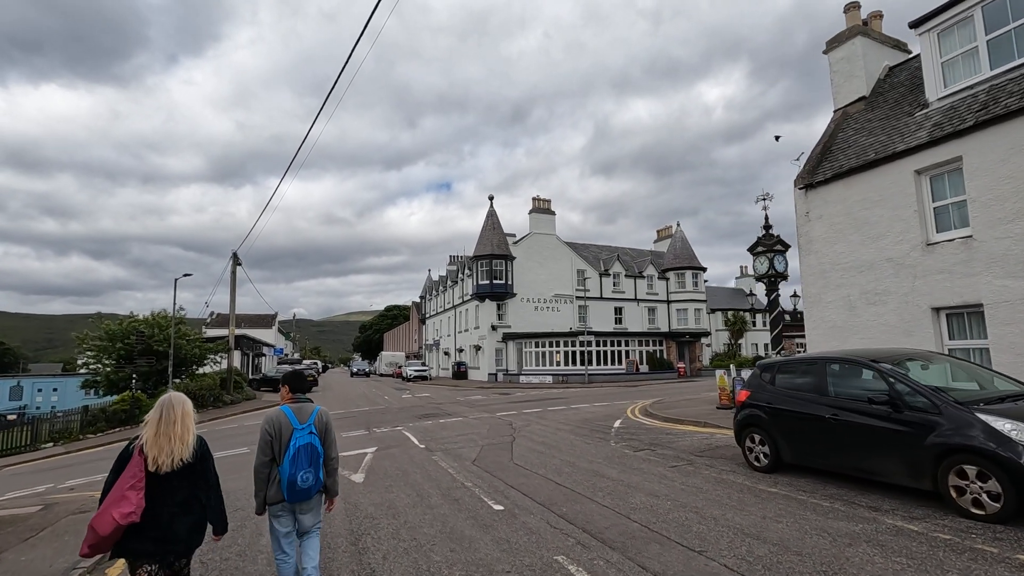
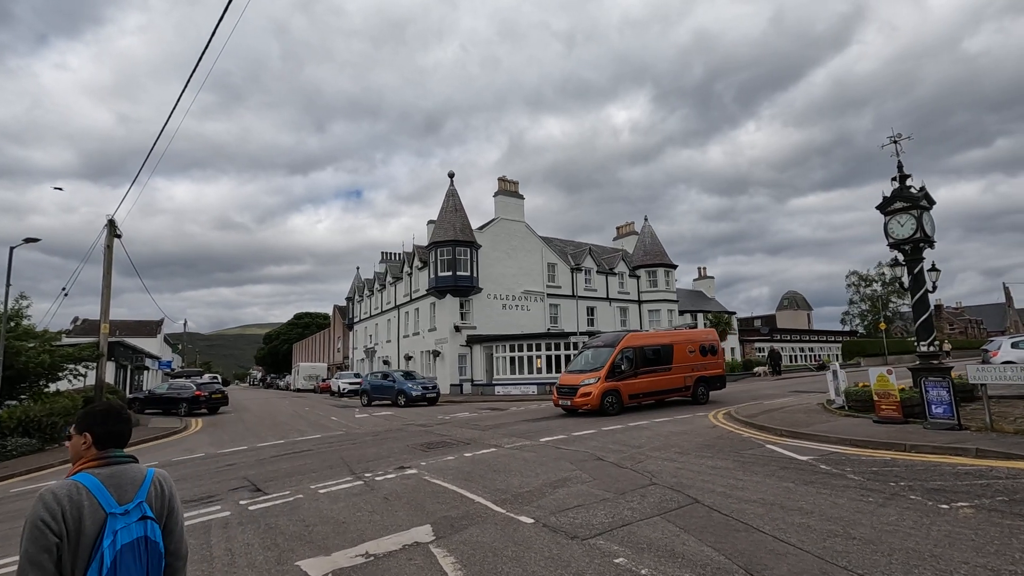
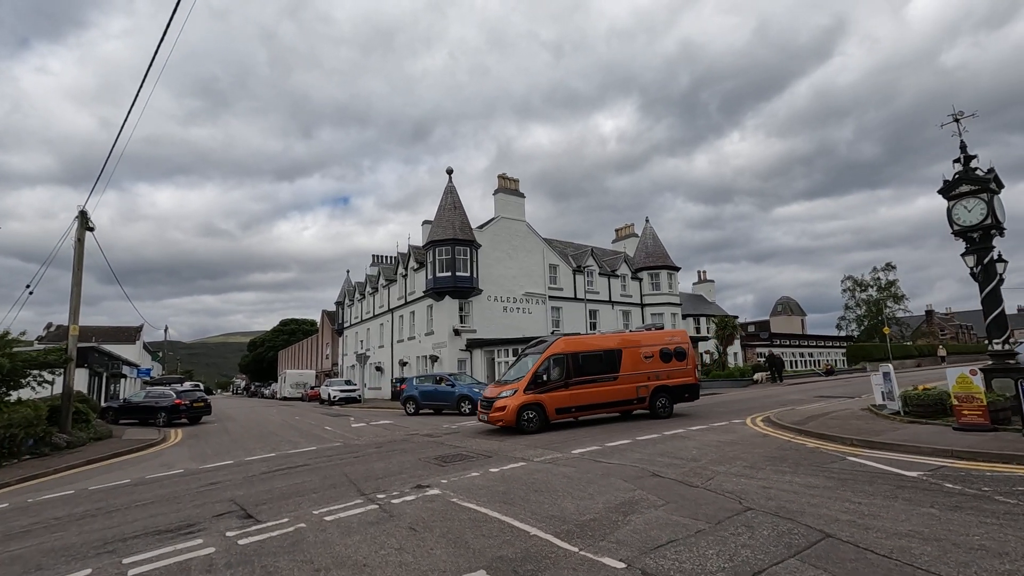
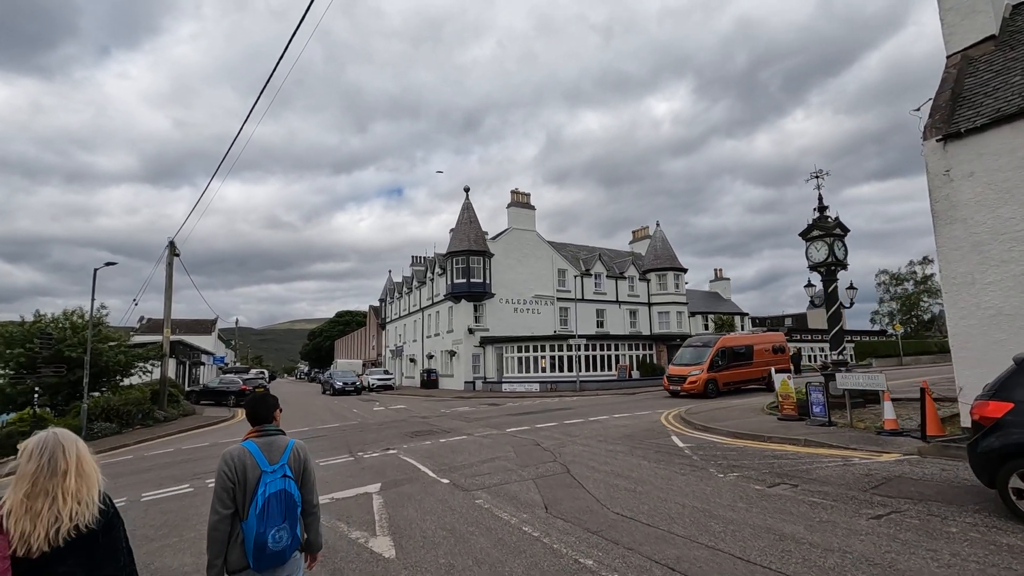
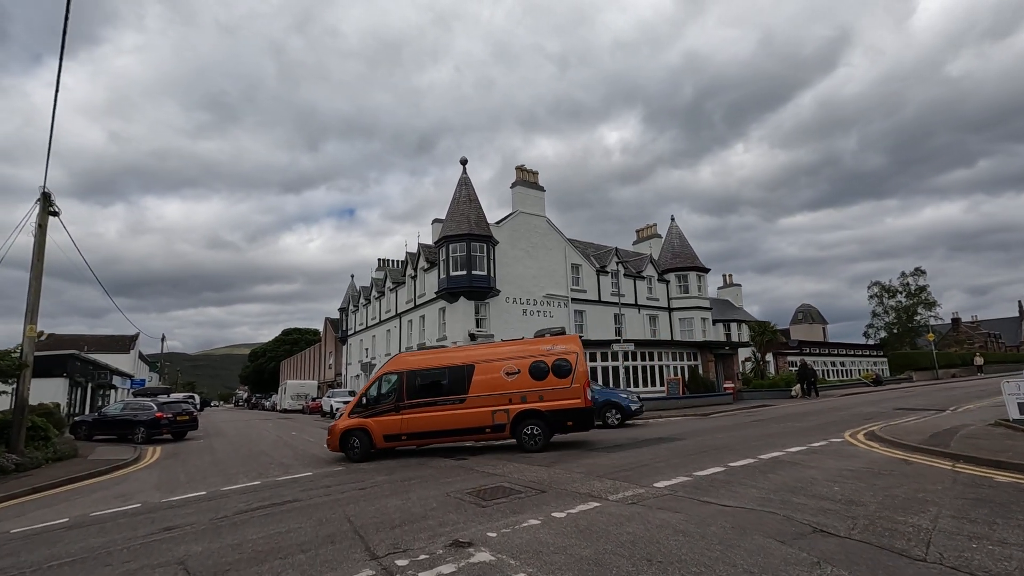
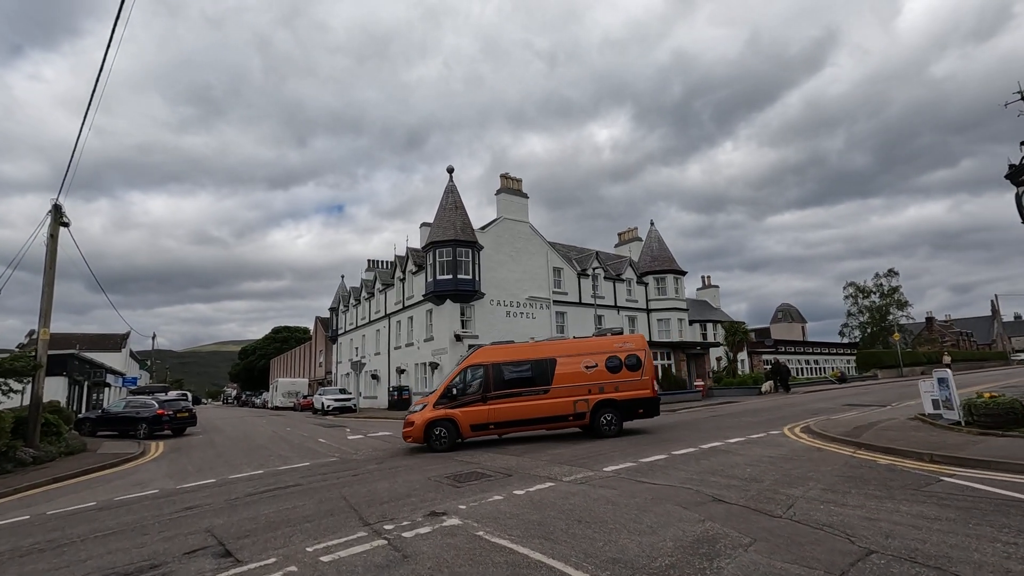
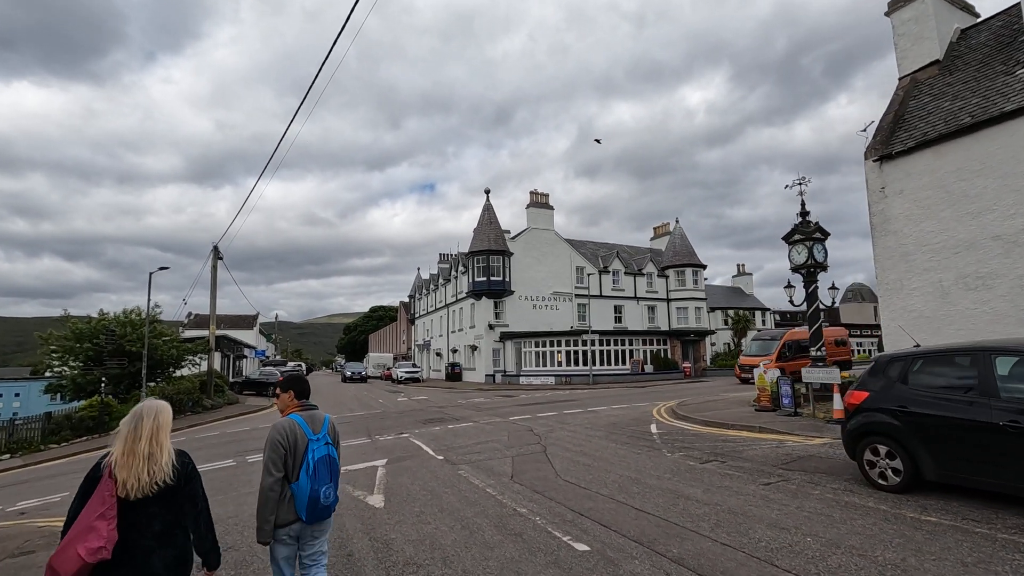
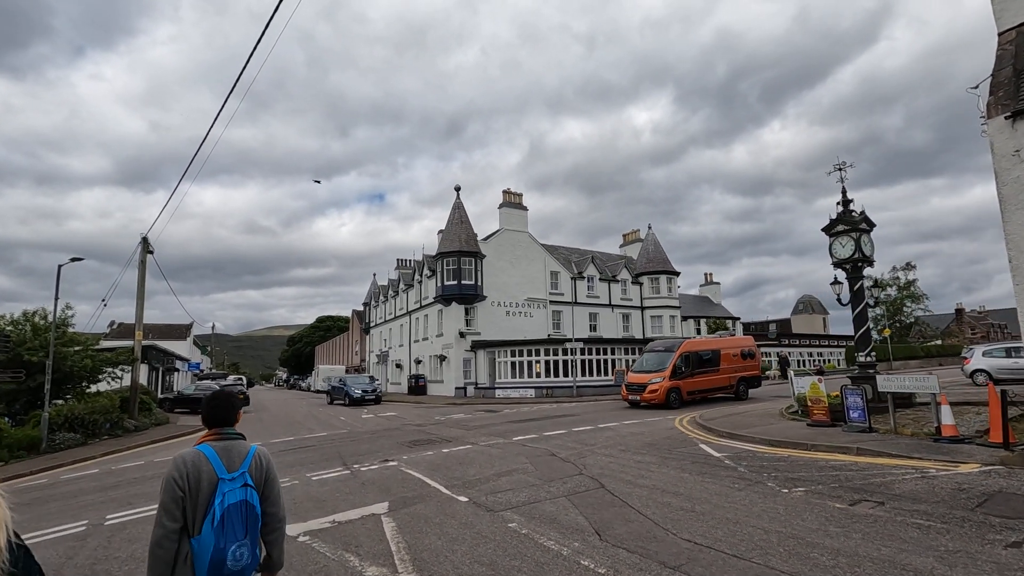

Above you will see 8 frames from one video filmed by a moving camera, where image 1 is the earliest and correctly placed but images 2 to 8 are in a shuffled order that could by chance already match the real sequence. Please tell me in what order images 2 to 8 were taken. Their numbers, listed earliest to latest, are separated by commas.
7, 4, 8, 2, 3, 6, 5
